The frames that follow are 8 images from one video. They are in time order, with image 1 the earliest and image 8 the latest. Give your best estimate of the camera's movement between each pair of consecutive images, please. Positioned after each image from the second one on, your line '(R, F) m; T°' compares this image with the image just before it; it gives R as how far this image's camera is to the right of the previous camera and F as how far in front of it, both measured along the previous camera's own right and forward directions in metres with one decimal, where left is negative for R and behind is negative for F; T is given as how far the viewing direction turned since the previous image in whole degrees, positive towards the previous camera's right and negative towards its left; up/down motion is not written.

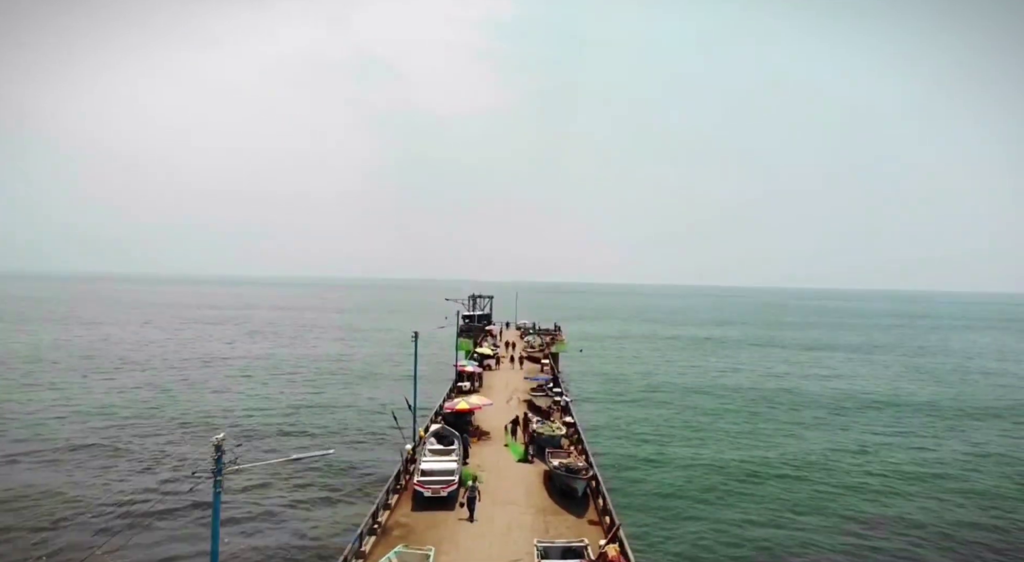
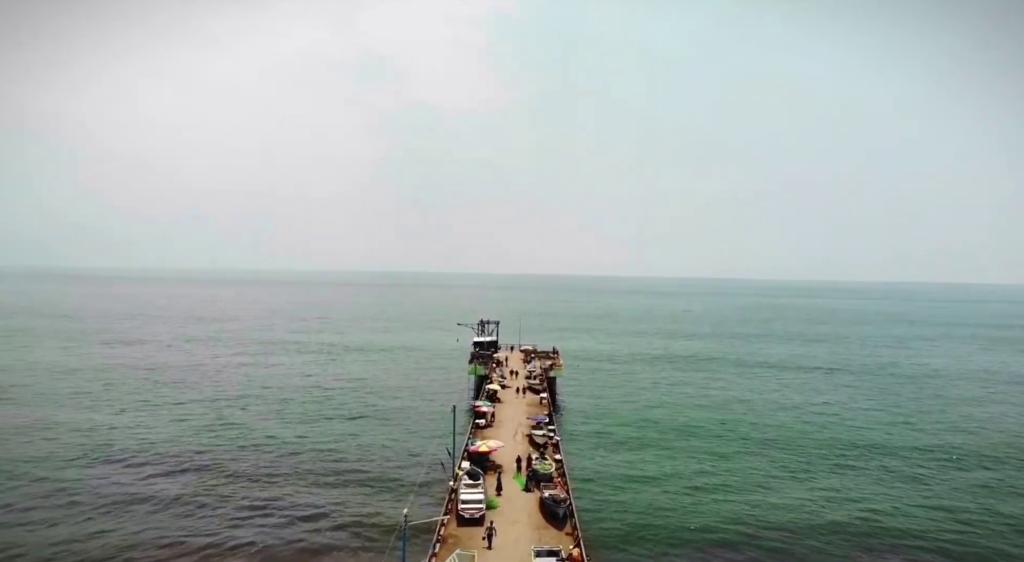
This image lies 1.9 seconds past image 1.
(-0.2, -10.1) m; 0°
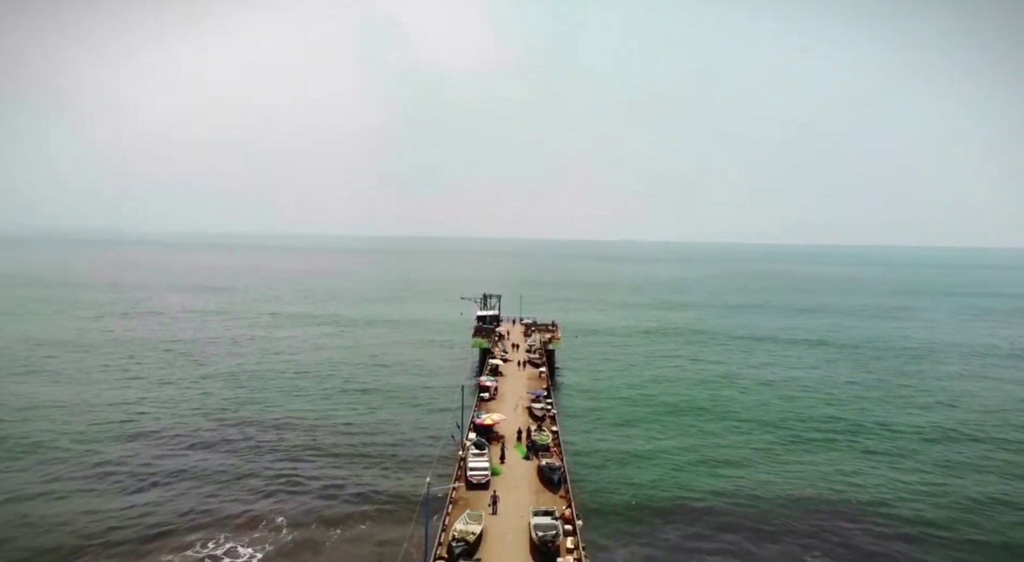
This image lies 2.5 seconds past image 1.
(-0.1, -3.7) m; 0°
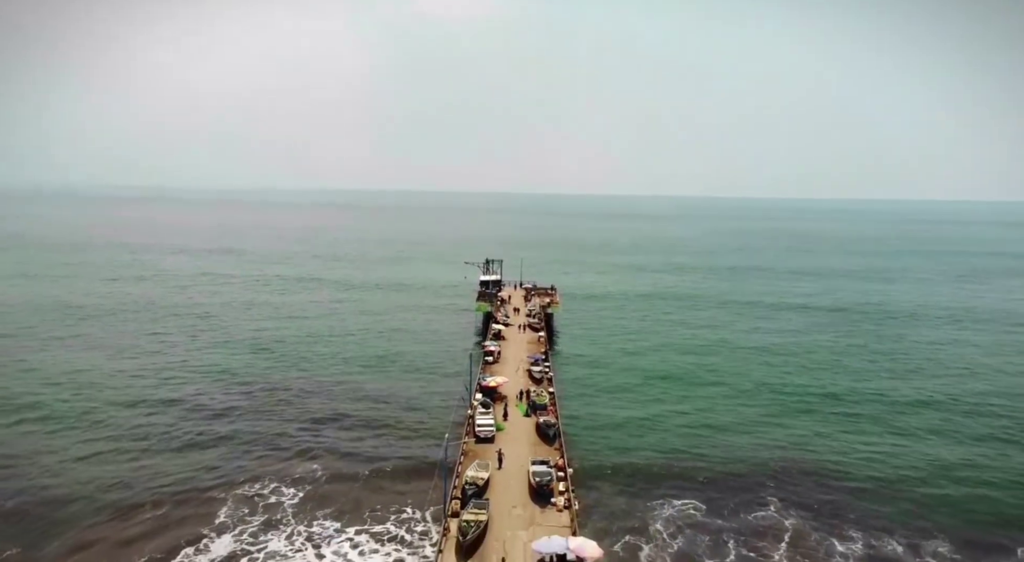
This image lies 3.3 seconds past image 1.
(-0.1, -4.6) m; 0°
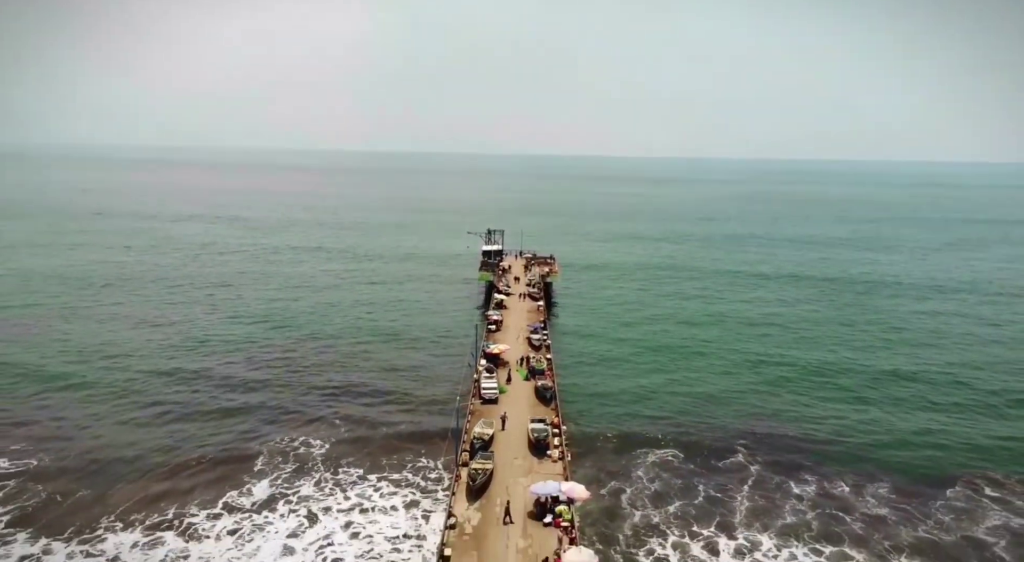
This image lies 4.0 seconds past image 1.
(-0.1, -4.1) m; 0°
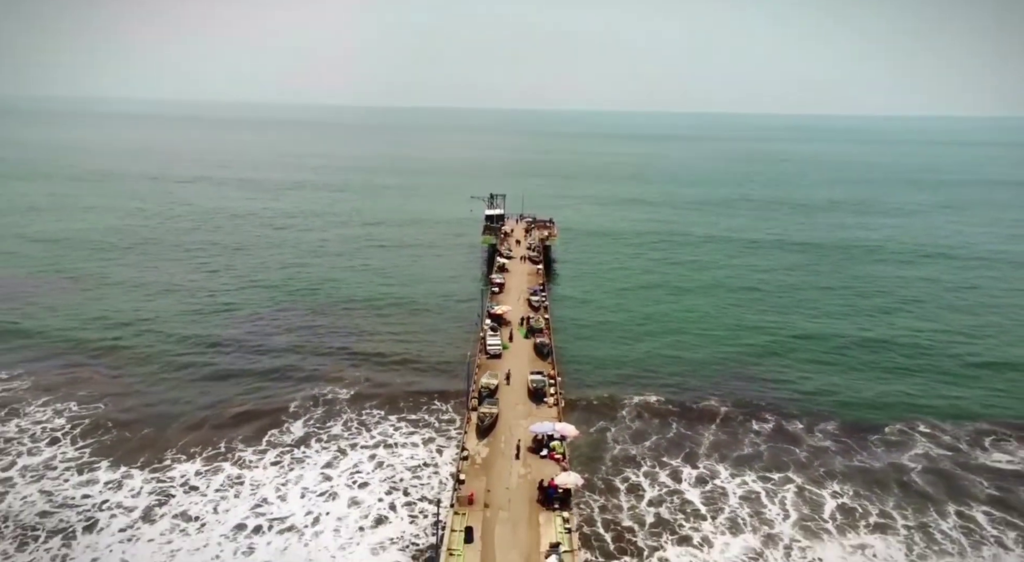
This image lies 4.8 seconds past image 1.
(-0.2, -5.2) m; 0°
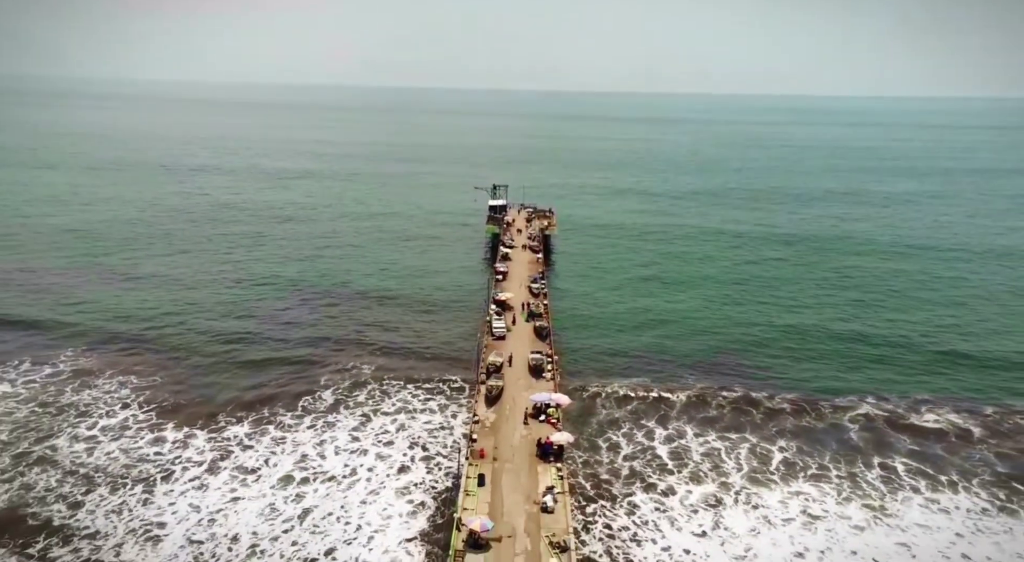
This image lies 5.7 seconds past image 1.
(-0.2, -6.4) m; 0°
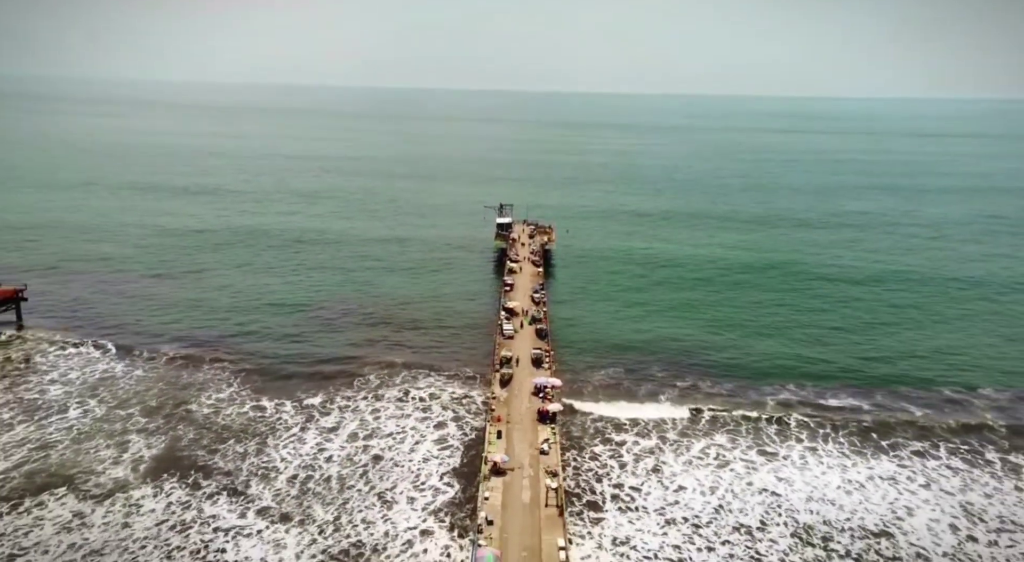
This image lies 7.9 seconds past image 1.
(-0.8, -15.4) m; 0°
